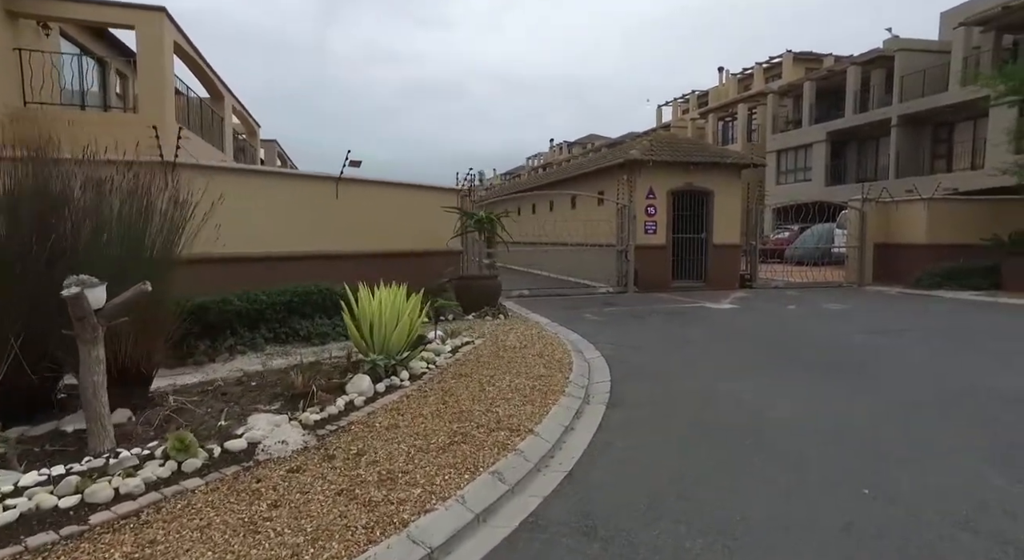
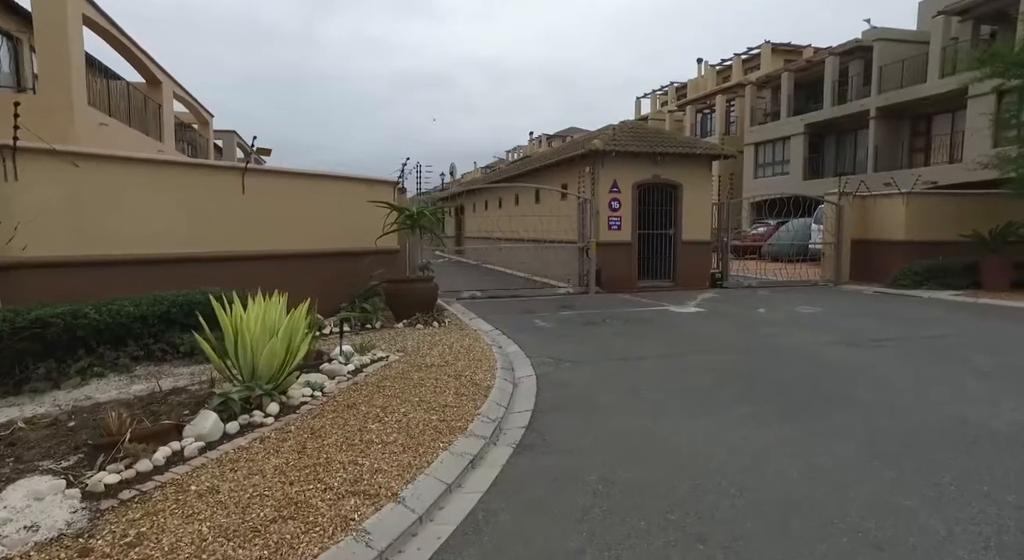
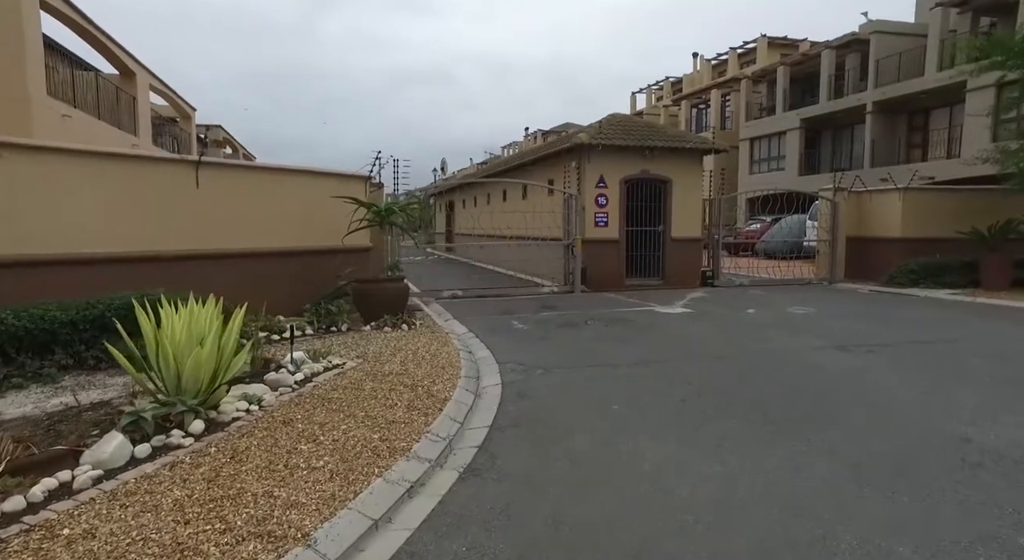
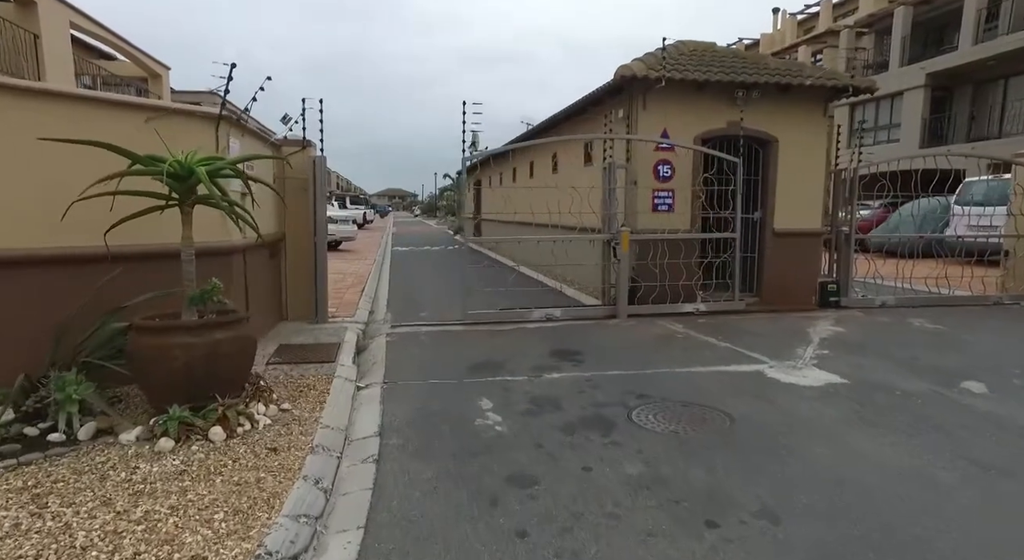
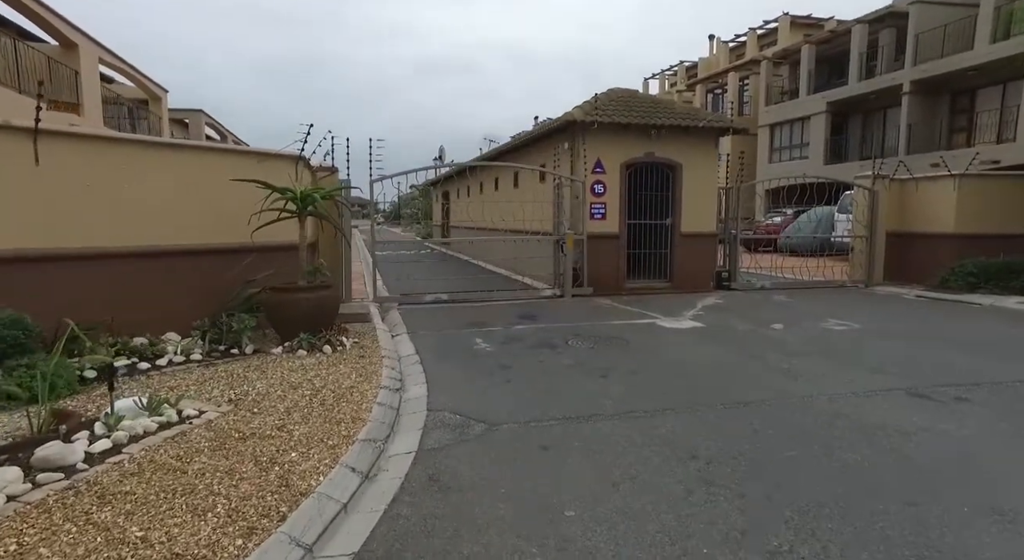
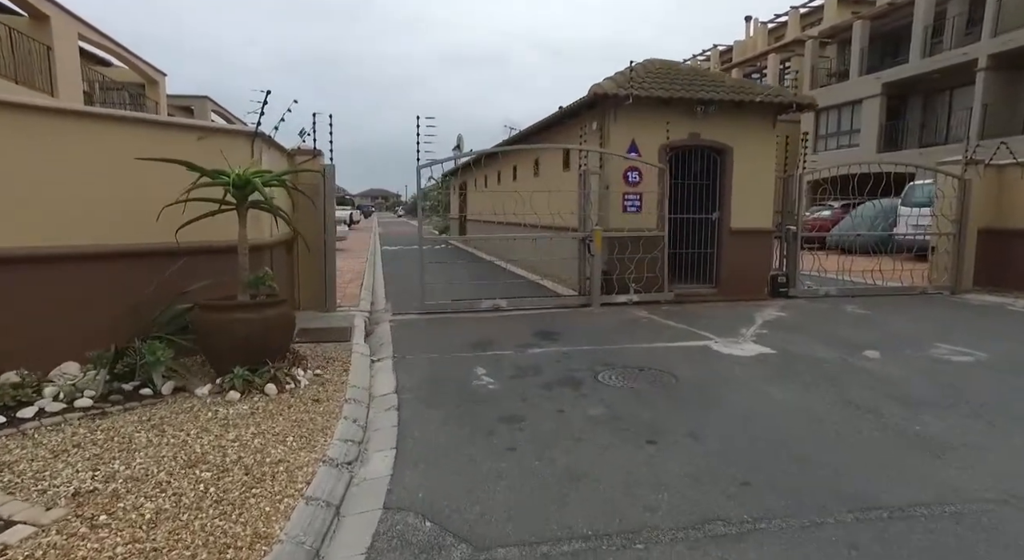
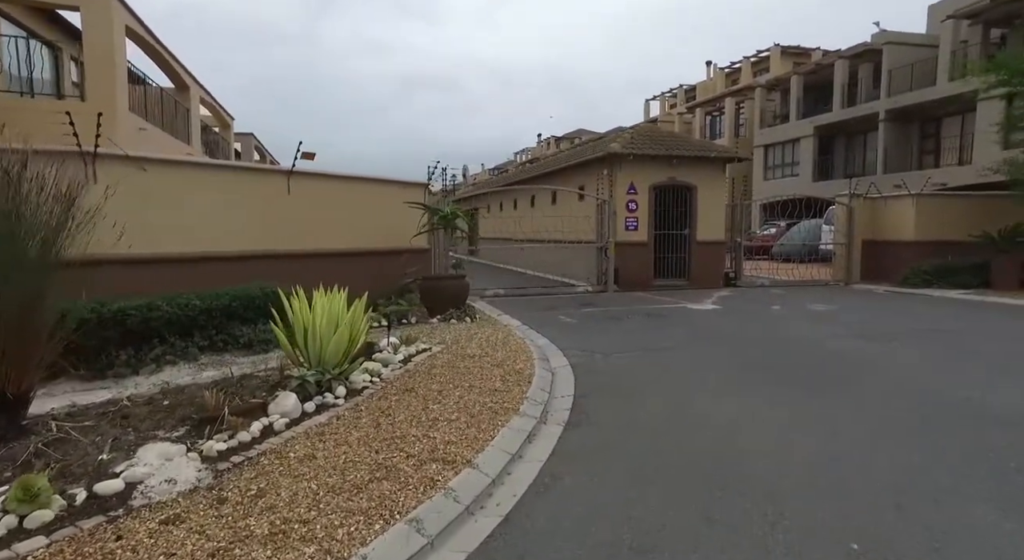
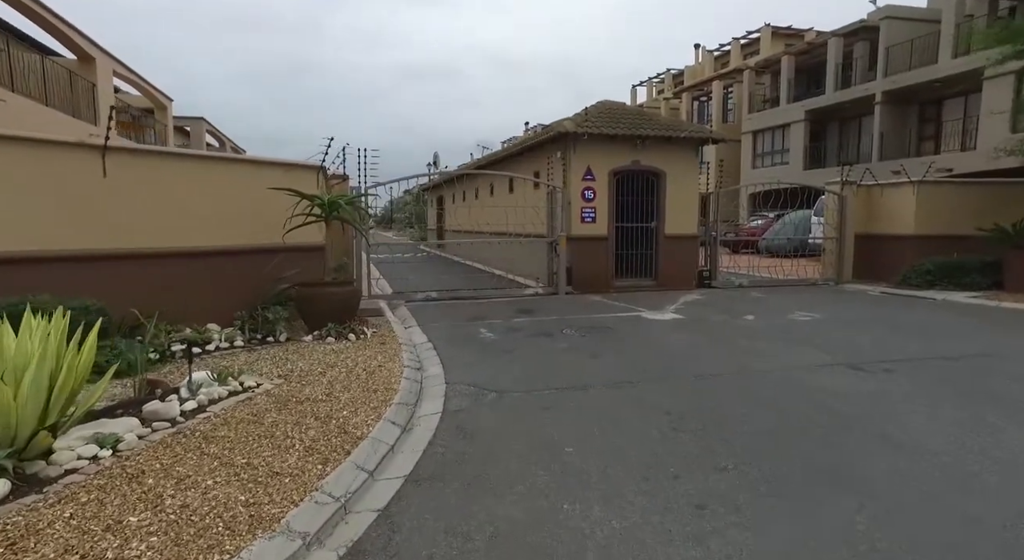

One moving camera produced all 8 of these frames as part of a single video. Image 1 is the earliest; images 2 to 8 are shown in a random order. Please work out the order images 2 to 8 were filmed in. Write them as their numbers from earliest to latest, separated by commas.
7, 2, 3, 8, 5, 6, 4
